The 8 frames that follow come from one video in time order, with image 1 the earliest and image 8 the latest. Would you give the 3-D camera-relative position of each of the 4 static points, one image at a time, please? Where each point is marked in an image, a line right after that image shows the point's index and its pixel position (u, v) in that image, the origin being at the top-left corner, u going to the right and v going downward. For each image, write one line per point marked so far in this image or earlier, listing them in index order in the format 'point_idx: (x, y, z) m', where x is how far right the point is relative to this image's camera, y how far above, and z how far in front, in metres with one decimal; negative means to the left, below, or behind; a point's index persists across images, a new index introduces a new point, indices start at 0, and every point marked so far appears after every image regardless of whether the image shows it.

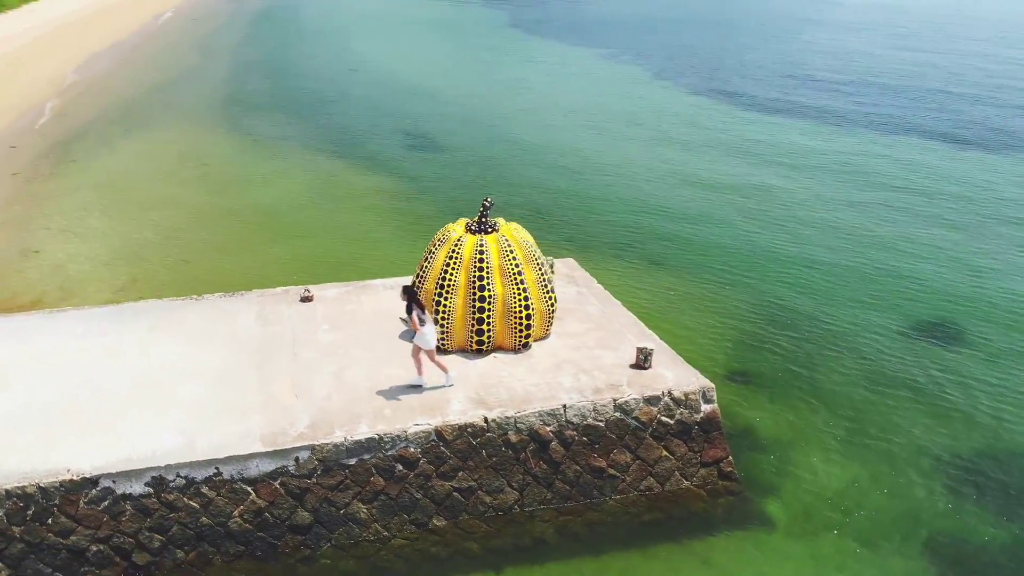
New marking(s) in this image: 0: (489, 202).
0: (-0.3, +0.9, +9.5) m
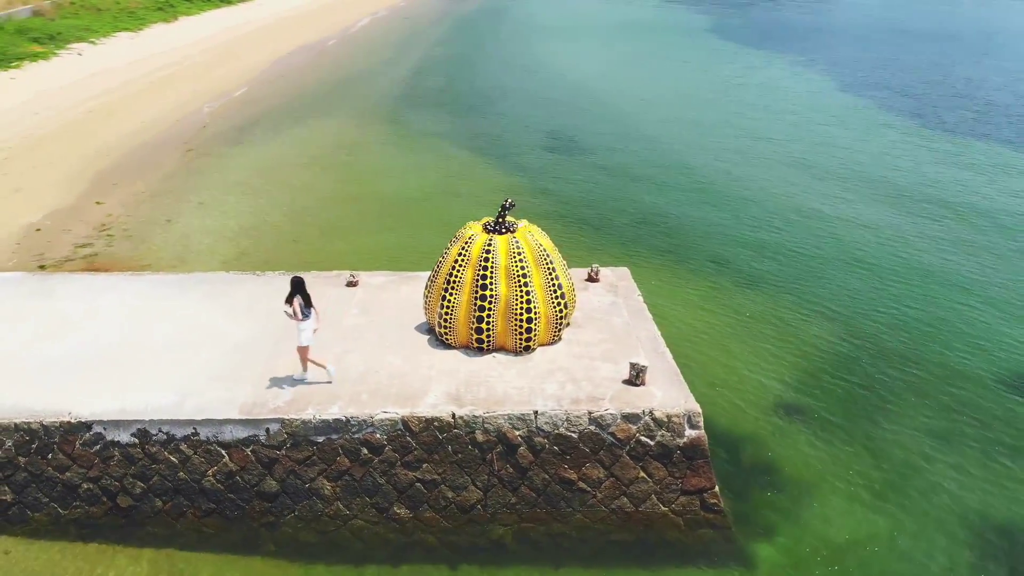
0: (-0.1, +0.9, +9.5) m
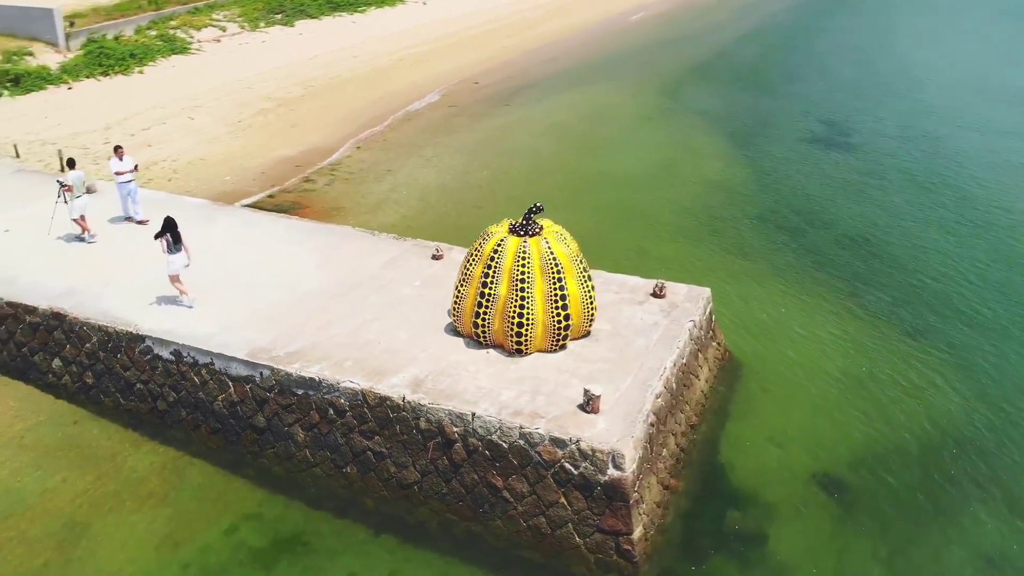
0: (+0.2, +0.8, +9.7) m
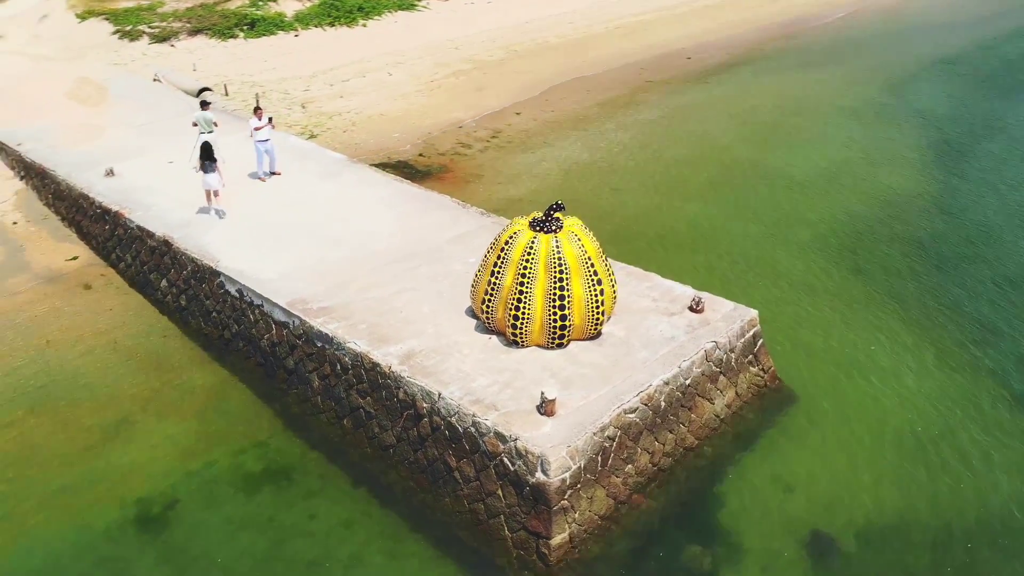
0: (+0.4, +0.9, +9.9) m
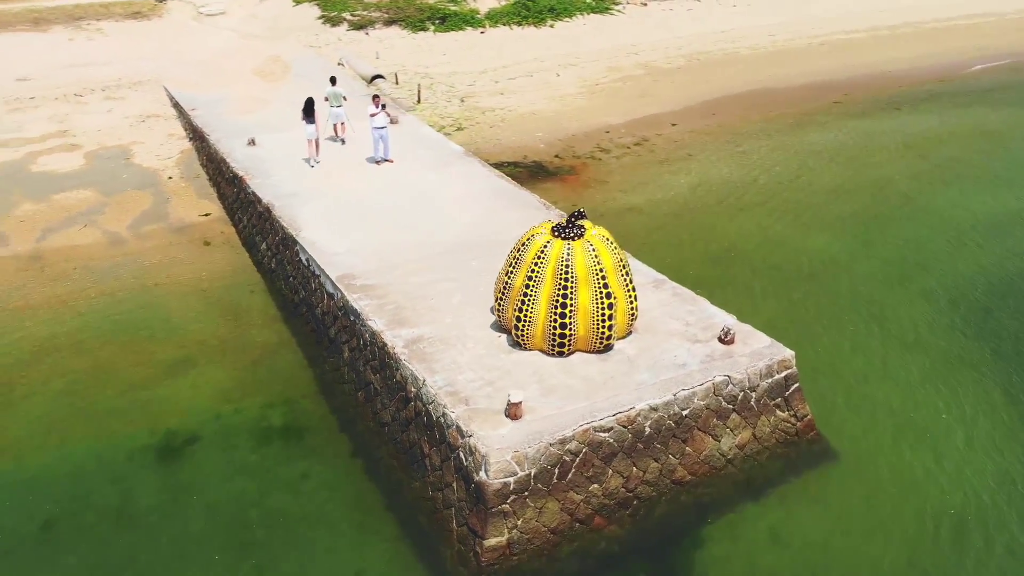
0: (+0.7, +0.8, +9.8) m
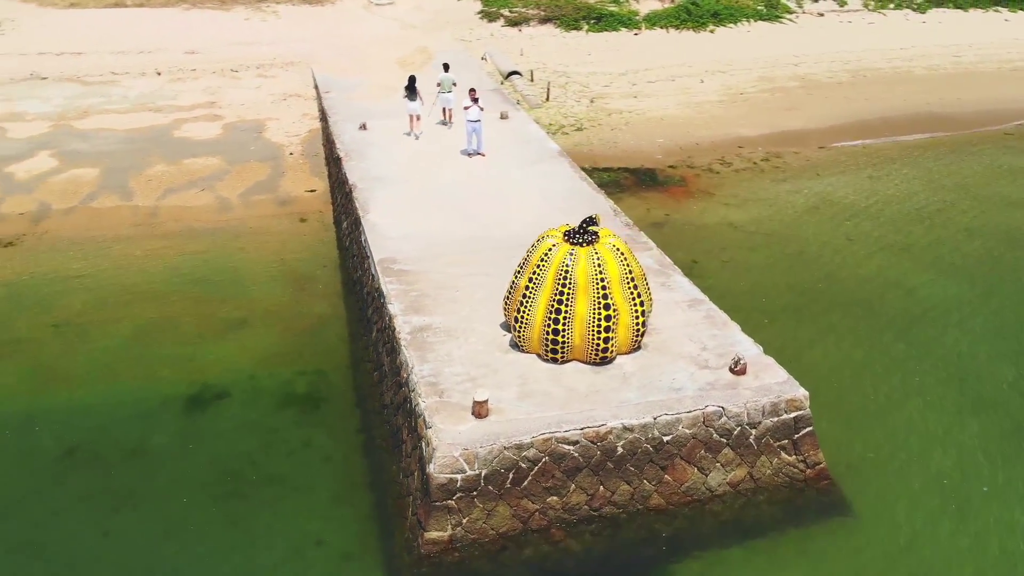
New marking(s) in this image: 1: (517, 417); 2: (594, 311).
0: (+0.8, +0.7, +9.5) m
1: (0.0, -1.2, +8.7) m
2: (+0.8, -0.2, +9.4) m
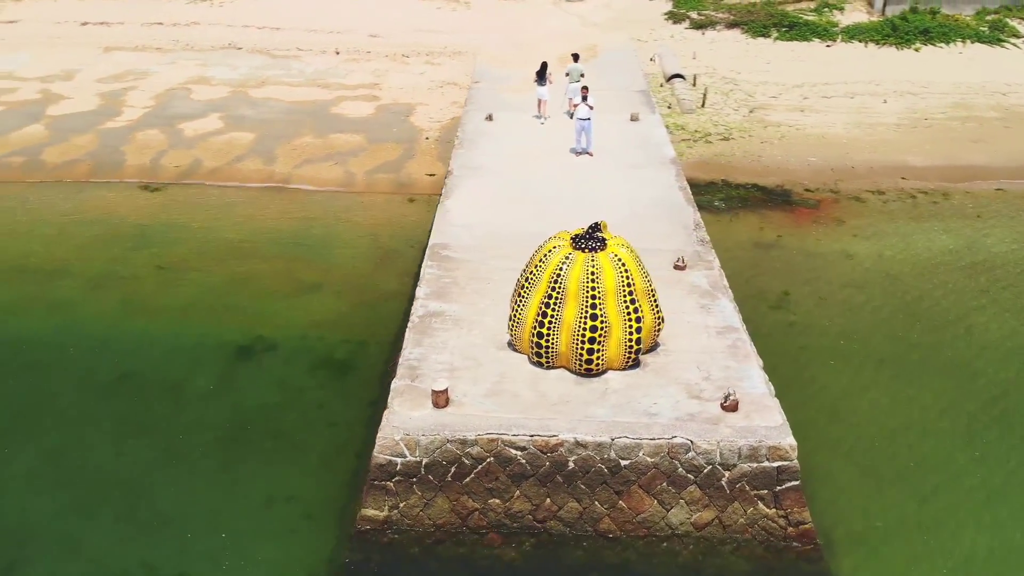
0: (+0.8, +0.6, +9.2) m
1: (-0.4, -1.1, +8.6) m
2: (+0.7, -0.3, +9.0) m
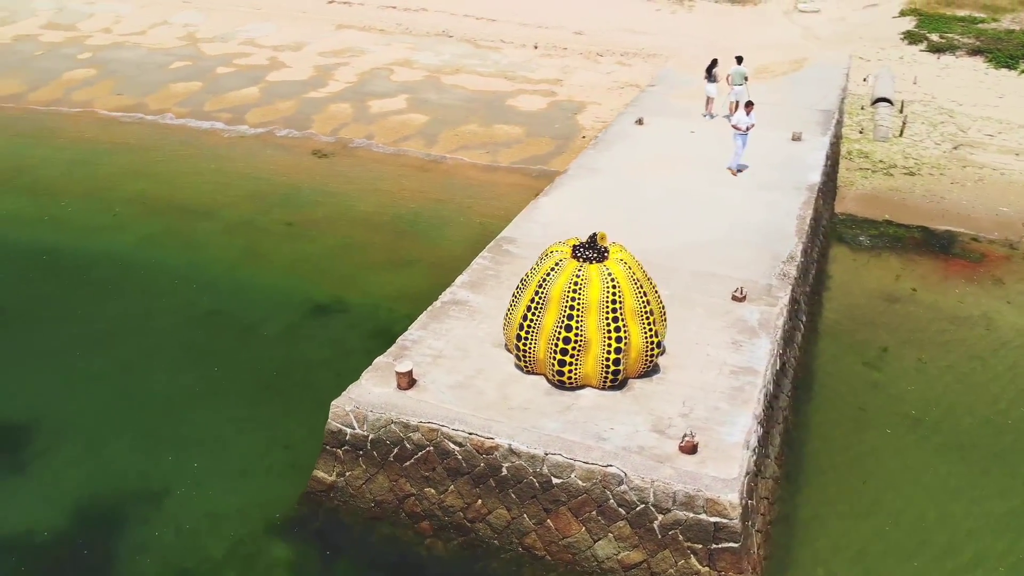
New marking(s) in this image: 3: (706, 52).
0: (+0.7, +0.5, +8.9) m
1: (-0.8, -1.0, +8.7) m
2: (+0.4, -0.4, +8.8) m
3: (+4.1, +5.0, +19.8) m
